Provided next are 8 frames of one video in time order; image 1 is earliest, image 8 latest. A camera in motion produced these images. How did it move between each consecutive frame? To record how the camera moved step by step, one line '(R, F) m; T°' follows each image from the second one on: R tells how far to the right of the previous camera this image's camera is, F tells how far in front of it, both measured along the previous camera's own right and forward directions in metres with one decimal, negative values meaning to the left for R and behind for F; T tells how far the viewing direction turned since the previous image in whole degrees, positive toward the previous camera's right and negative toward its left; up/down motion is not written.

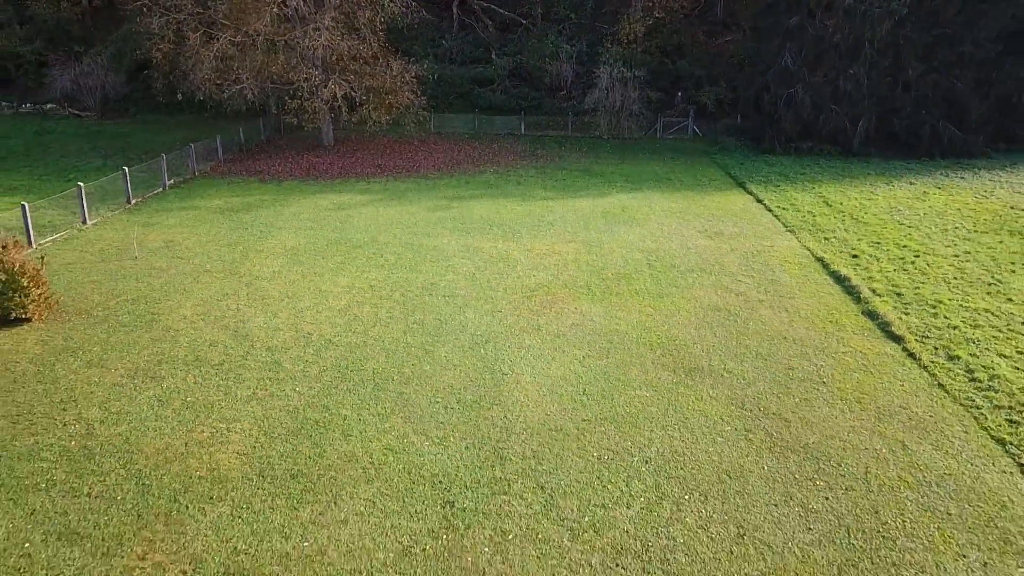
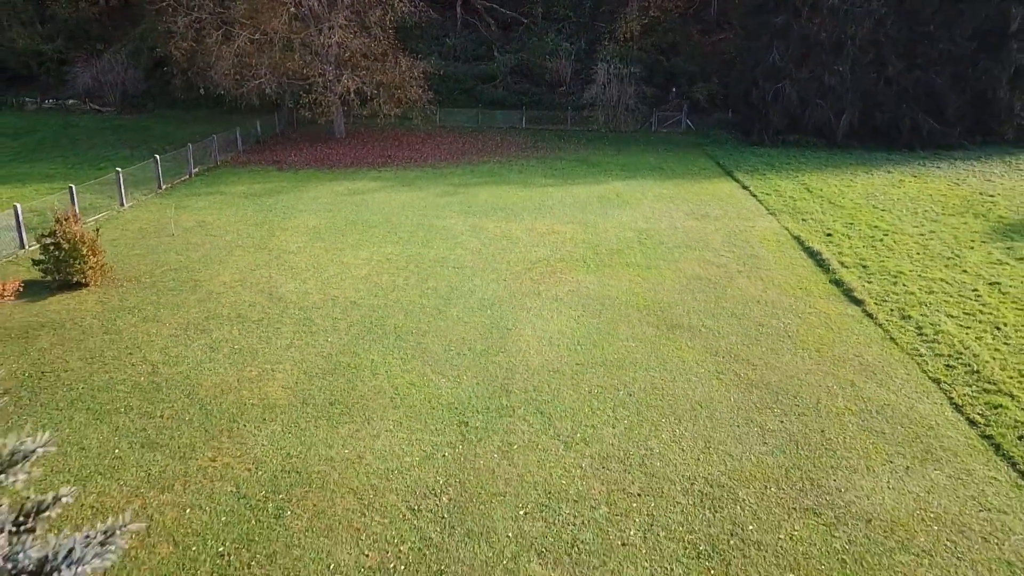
(0.0, -1.6) m; 0°
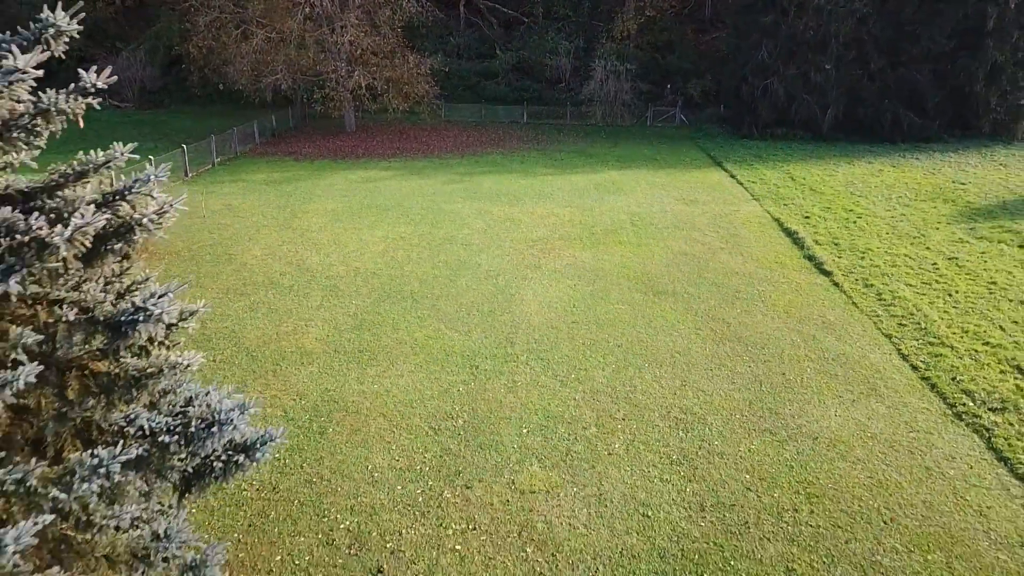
(0.0, -1.6) m; 0°
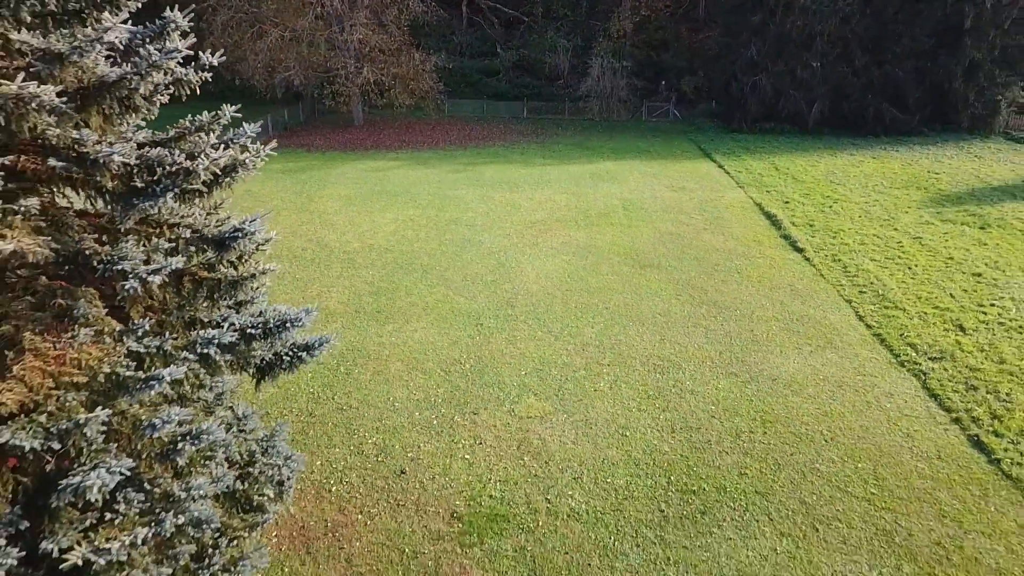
(0.0, -1.5) m; 0°
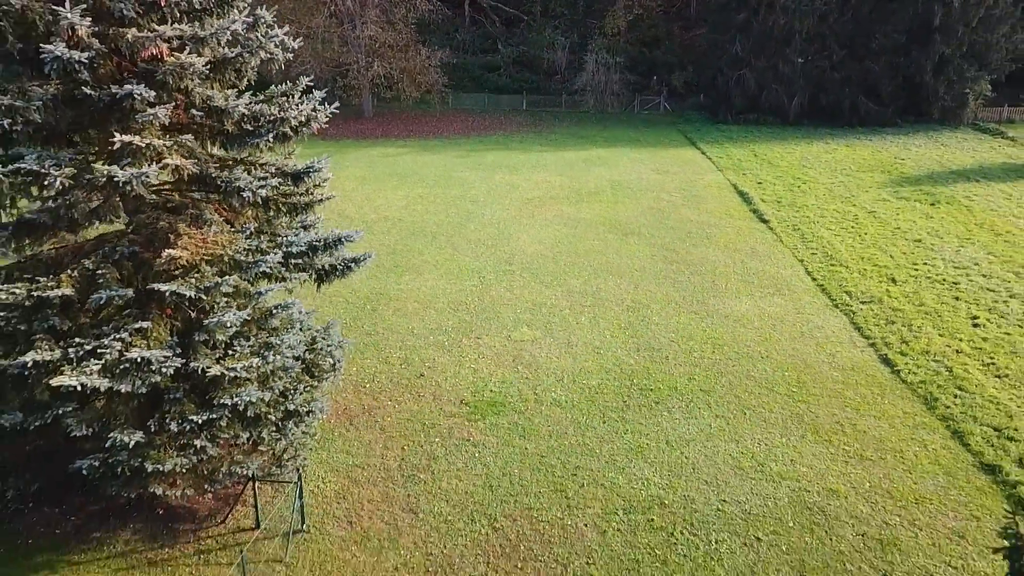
(0.0, -2.3) m; 0°
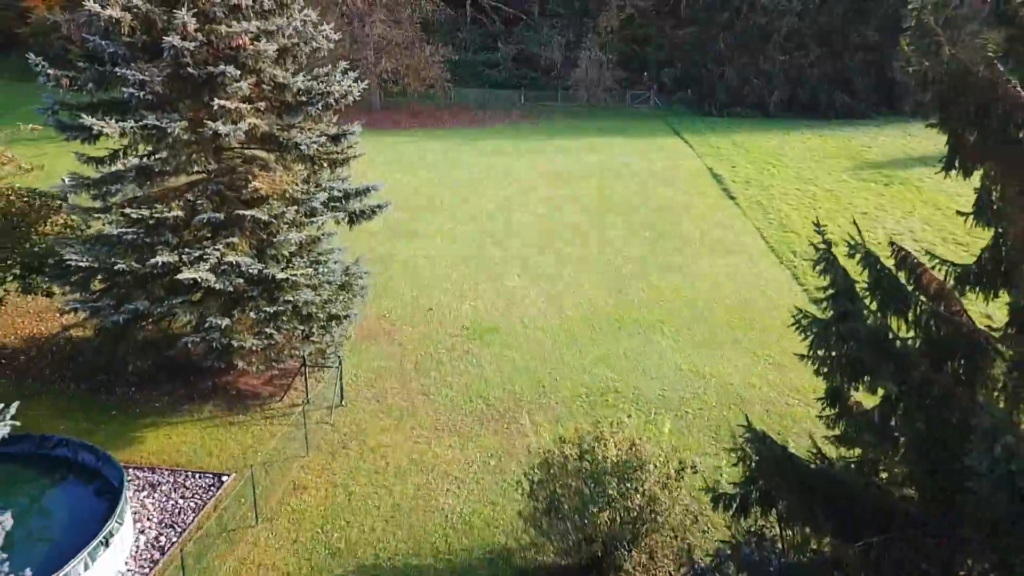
(+0.1, -2.5) m; 0°
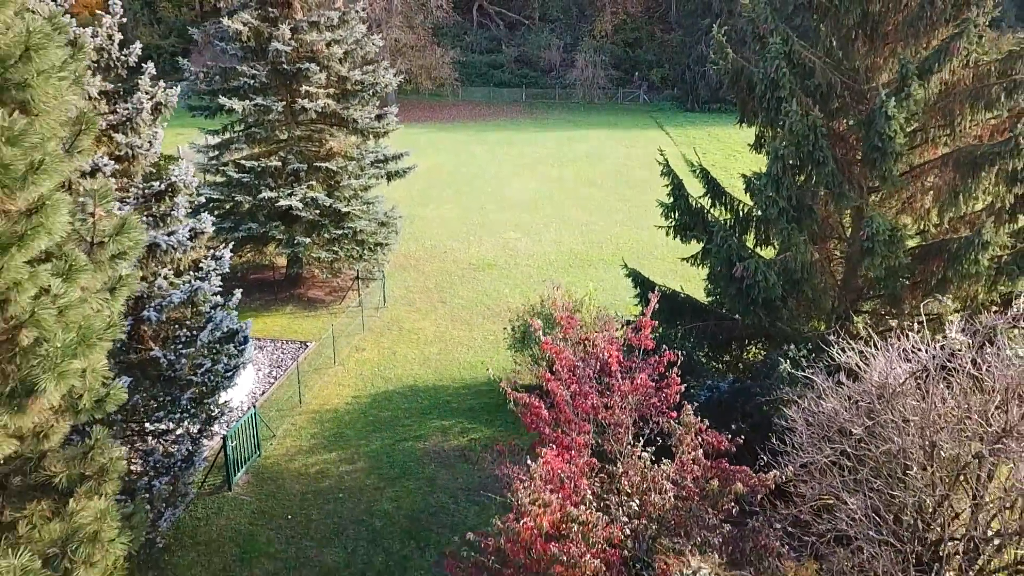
(+0.1, -4.0) m; 0°
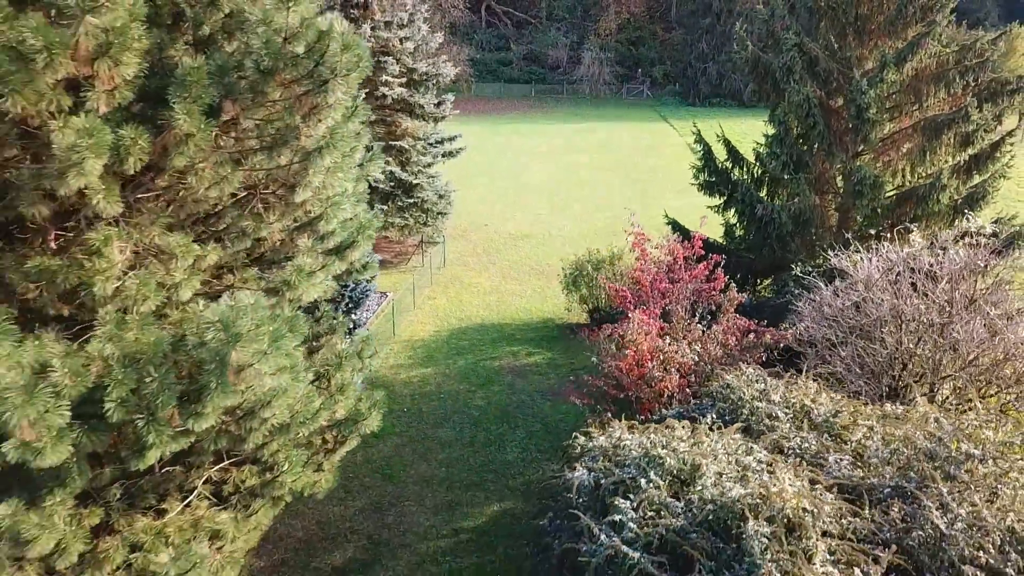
(-0.6, -2.4) m; 0°
